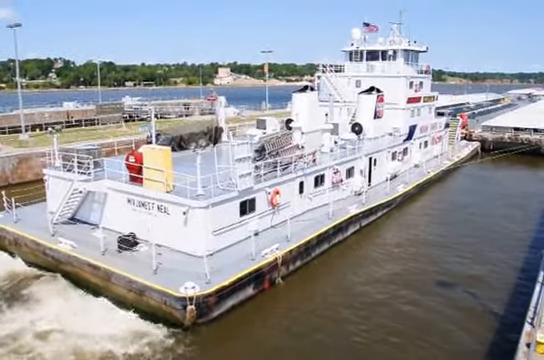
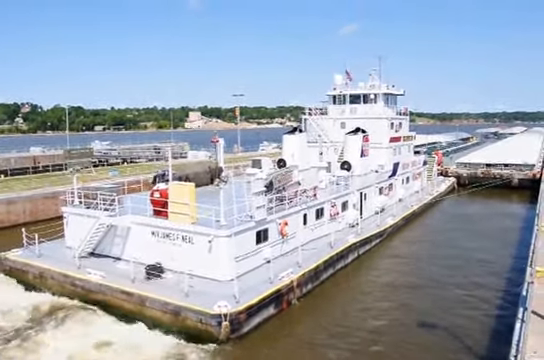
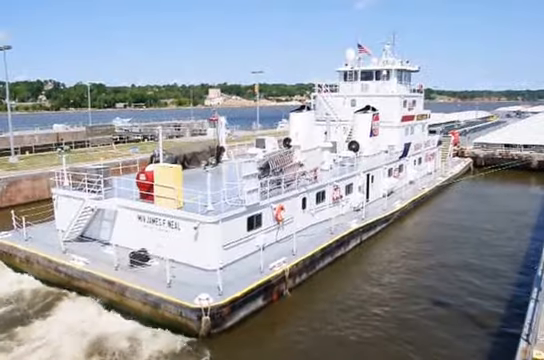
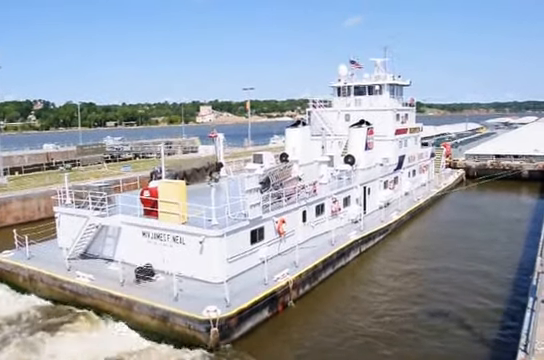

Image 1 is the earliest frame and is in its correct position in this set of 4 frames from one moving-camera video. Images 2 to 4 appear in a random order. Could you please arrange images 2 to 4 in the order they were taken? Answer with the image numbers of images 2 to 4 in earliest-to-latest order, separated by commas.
3, 4, 2
